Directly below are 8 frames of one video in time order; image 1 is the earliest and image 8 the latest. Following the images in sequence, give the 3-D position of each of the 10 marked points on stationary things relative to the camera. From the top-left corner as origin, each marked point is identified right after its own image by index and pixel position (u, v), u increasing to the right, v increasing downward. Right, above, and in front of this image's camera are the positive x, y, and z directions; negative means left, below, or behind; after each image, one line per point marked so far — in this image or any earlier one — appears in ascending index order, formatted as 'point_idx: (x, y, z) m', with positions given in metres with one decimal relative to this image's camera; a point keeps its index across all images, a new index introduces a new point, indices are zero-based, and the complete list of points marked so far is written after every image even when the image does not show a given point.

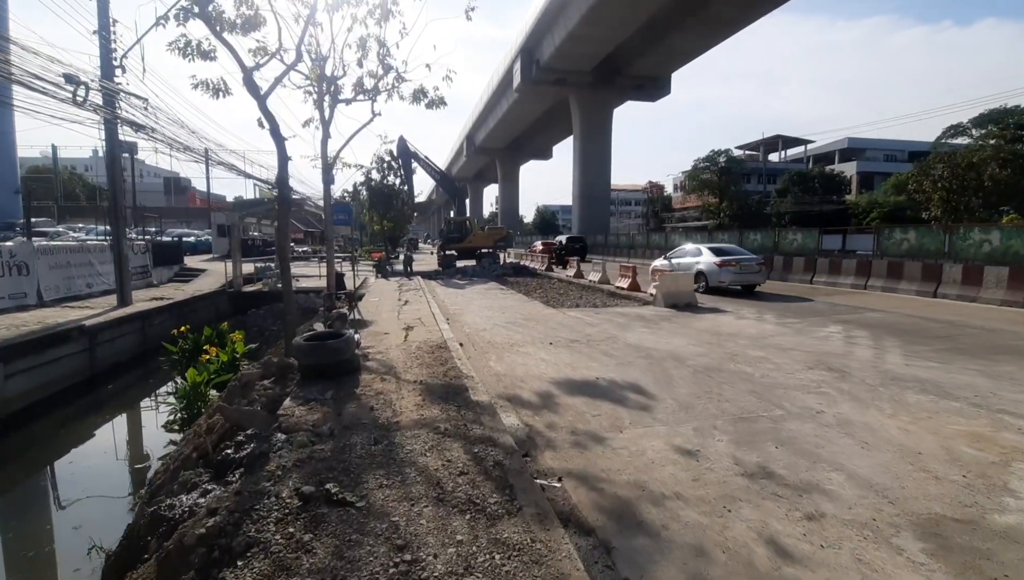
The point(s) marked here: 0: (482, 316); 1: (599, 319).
0: (-0.9, -0.8, +13.8) m
1: (+2.5, -0.8, +13.4) m
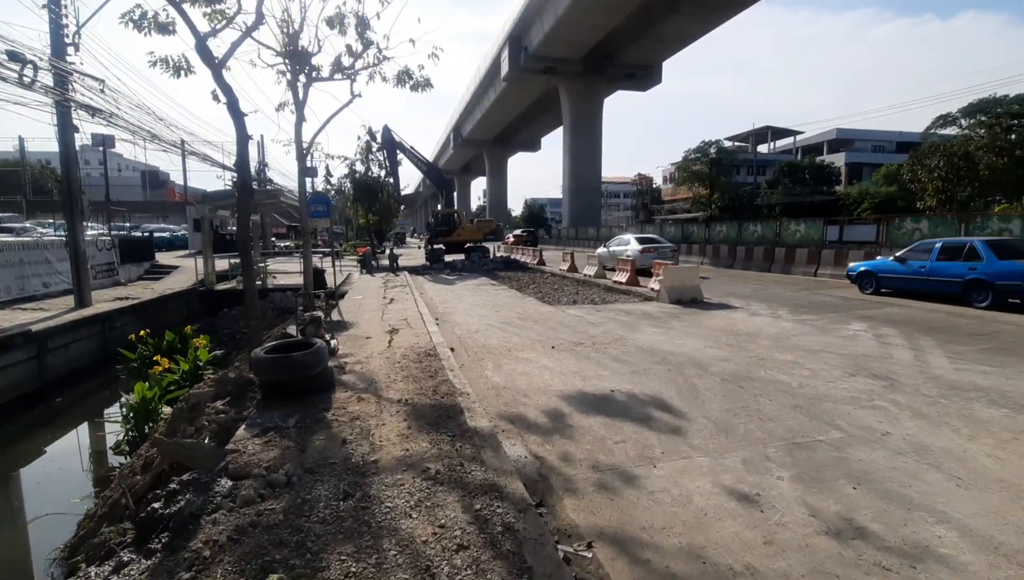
0: (-1.0, -0.7, +12.7) m
1: (+2.4, -0.7, +12.4) m
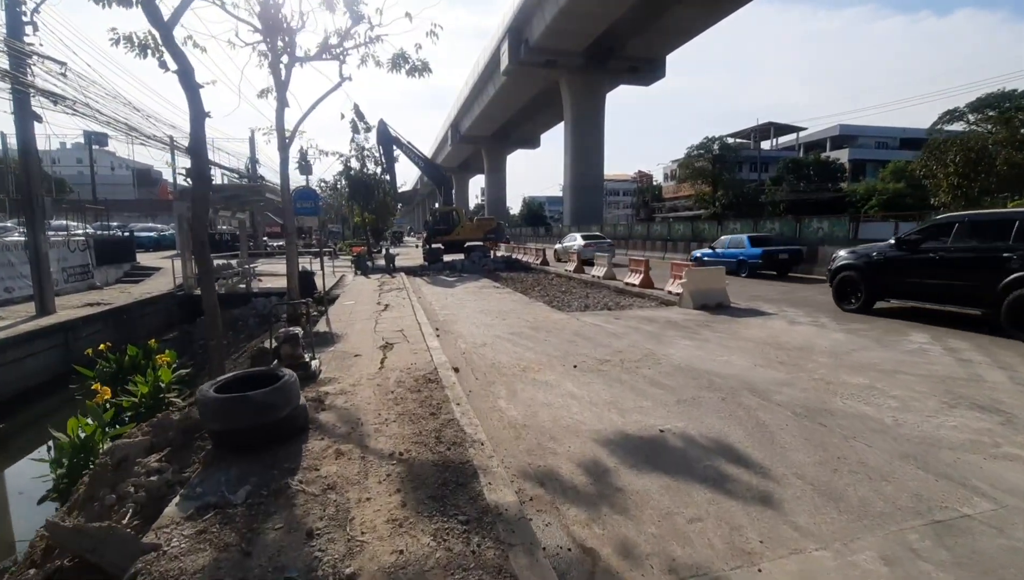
0: (-0.8, -0.8, +11.3) m
1: (+2.6, -0.8, +11.0) m
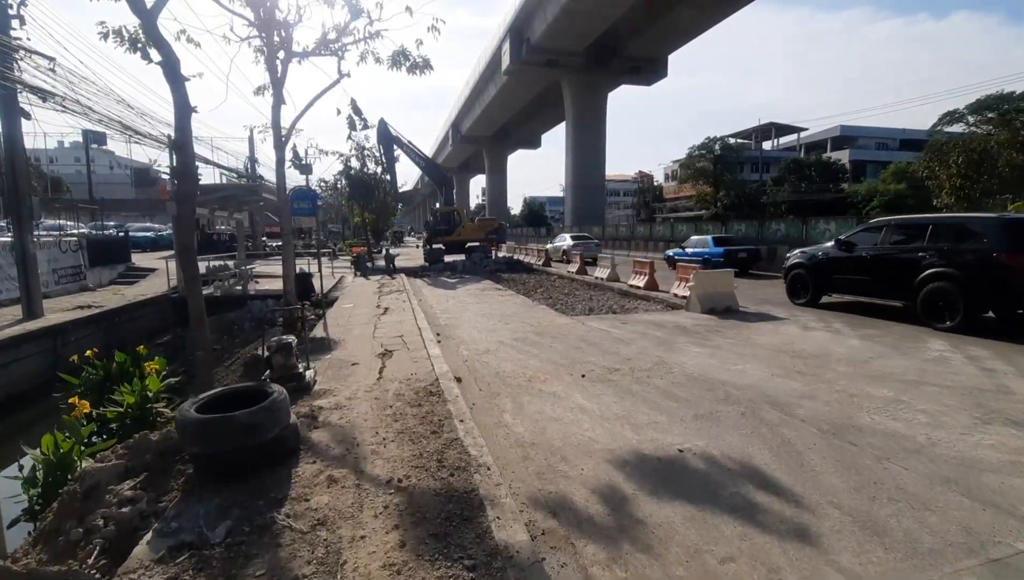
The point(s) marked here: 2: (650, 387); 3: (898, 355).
0: (-0.7, -0.9, +10.9) m
1: (+2.7, -0.9, +10.6) m
2: (+2.0, -1.4, +6.9) m
3: (+6.9, -1.2, +8.4) m
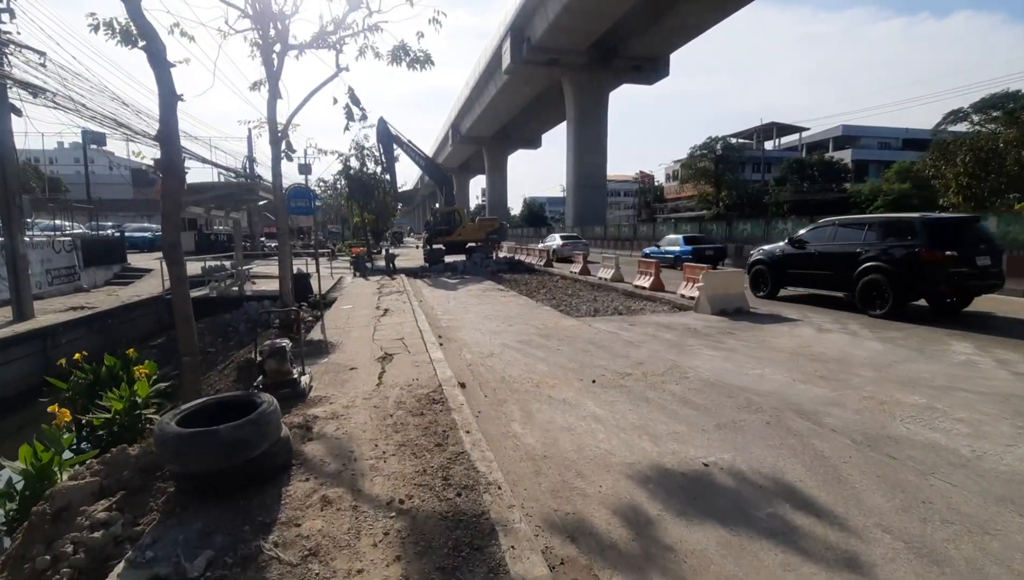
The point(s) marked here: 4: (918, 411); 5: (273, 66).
0: (-0.6, -0.9, +10.5) m
1: (+2.8, -0.9, +10.2) m
2: (+2.1, -1.4, +6.5) m
3: (+7.0, -1.2, +8.0) m
4: (+5.0, -1.5, +5.8) m
5: (-5.9, +5.5, +11.6) m
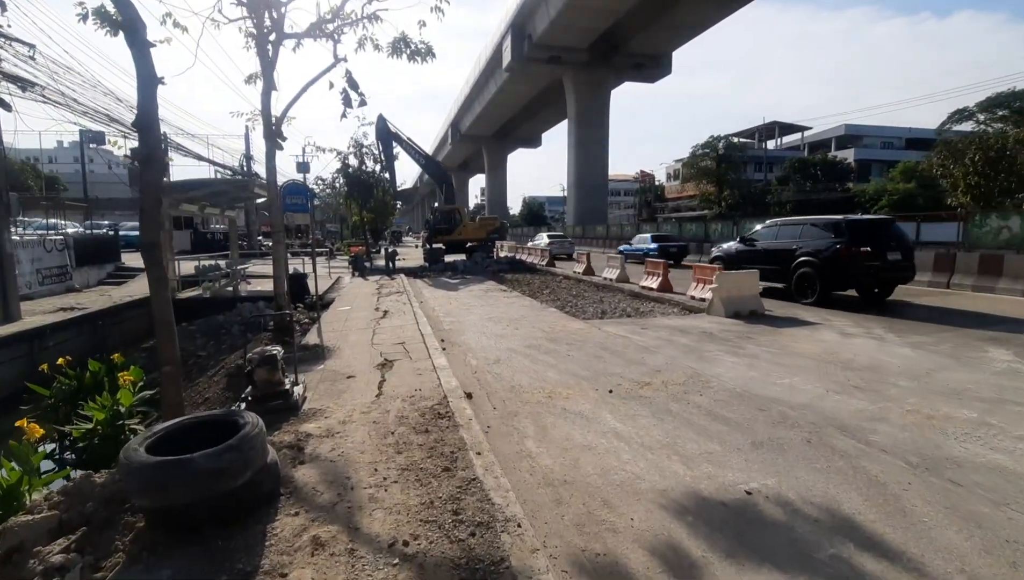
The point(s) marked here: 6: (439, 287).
0: (-0.5, -1.0, +10.0) m
1: (+2.9, -1.0, +9.7) m
2: (+2.3, -1.5, +6.0) m
3: (+7.1, -1.2, +7.5) m
4: (+5.1, -1.5, +5.3) m
5: (-5.7, +5.5, +11.1) m
6: (-3.1, +0.1, +20.0) m
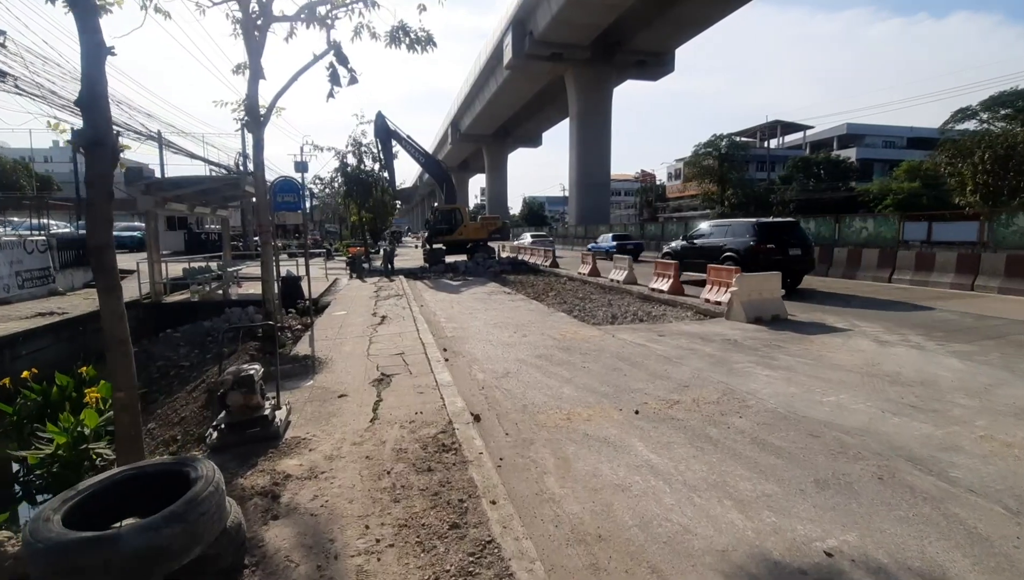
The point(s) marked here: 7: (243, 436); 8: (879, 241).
0: (-0.3, -1.1, +9.2) m
1: (+3.1, -1.1, +9.0) m
2: (+2.4, -1.6, +5.2) m
3: (+7.3, -1.3, +6.8) m
4: (+5.3, -1.6, +4.5) m
5: (-5.6, +5.4, +10.3) m
6: (-2.9, 0.0, +19.2) m
7: (-2.7, -1.5, +4.7) m
8: (+14.7, +2.0, +19.1) m
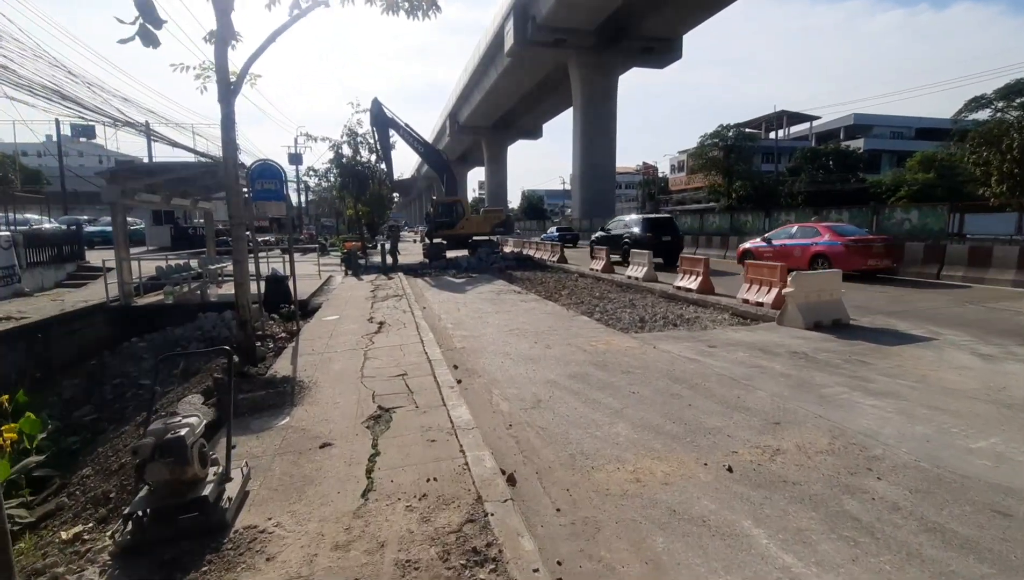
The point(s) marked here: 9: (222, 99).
0: (+0.1, -1.1, +7.7) m
1: (+3.5, -1.1, +7.4) m
2: (+2.8, -1.7, +3.7) m
3: (+7.7, -1.4, +5.2) m
4: (+5.7, -1.7, +2.9) m
5: (-5.2, +5.3, +8.6) m
6: (-2.6, +0.1, +17.6) m
7: (-2.3, -1.6, +3.2) m
8: (+15.0, +2.1, +17.5) m
9: (-5.0, +3.3, +8.1) m
